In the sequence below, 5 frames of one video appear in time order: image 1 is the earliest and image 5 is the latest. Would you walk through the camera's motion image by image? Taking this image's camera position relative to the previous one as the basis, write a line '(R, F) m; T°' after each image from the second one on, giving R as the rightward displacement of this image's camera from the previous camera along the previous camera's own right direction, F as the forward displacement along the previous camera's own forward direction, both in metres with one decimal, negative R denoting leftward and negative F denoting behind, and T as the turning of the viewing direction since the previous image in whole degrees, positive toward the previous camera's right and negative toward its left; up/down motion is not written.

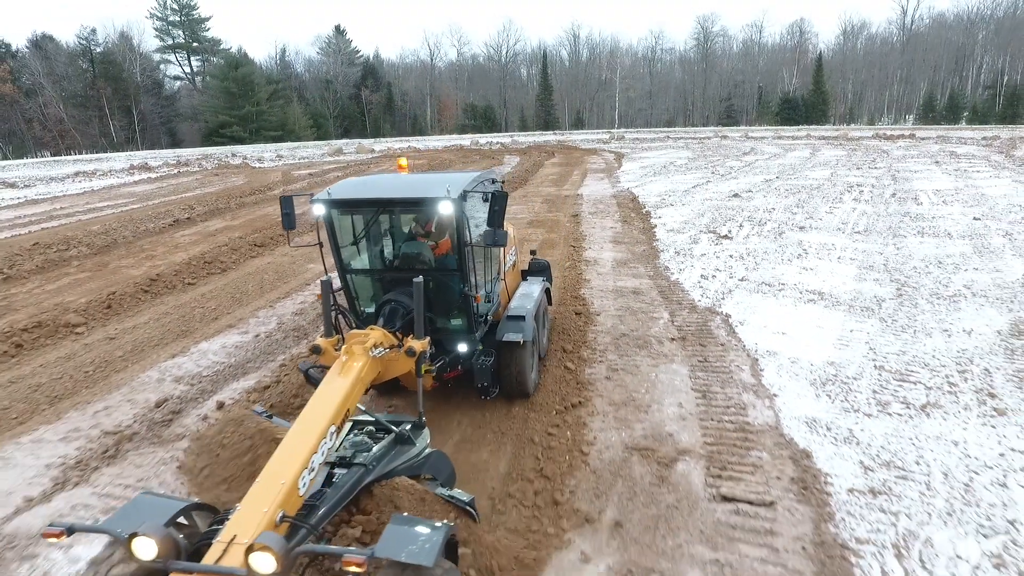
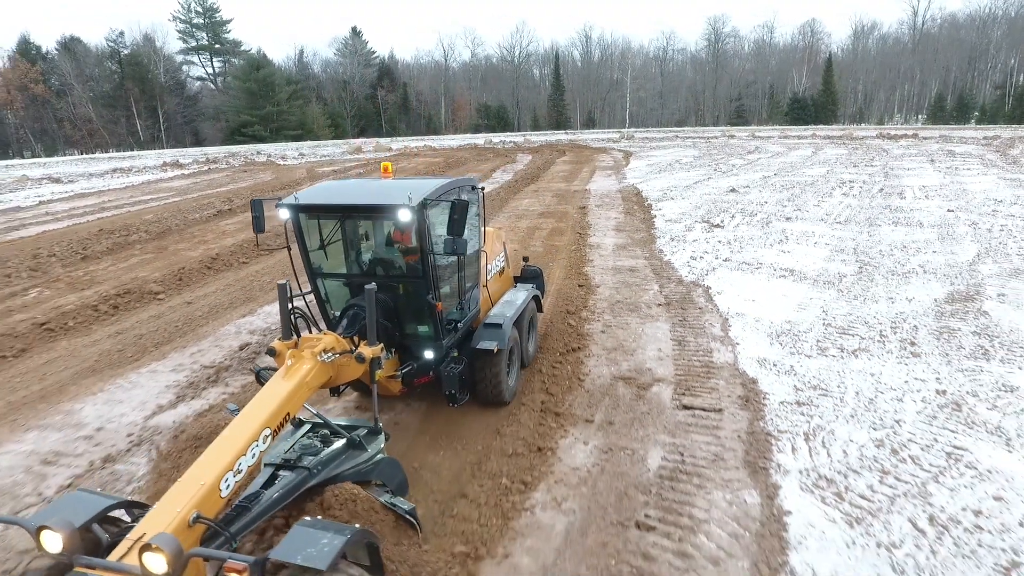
(0.0, -1.4) m; -1°
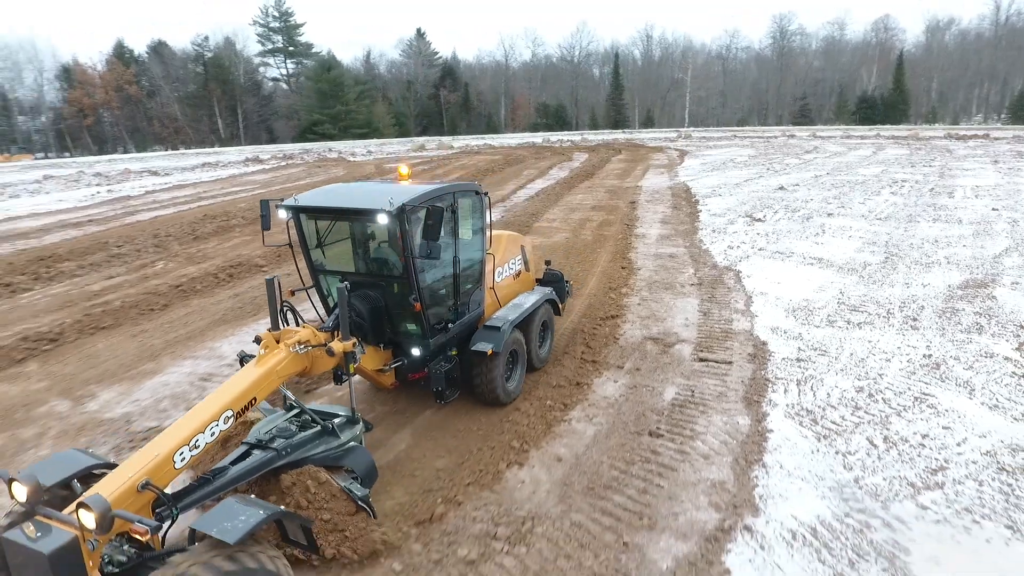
(+0.1, -1.3) m; -5°
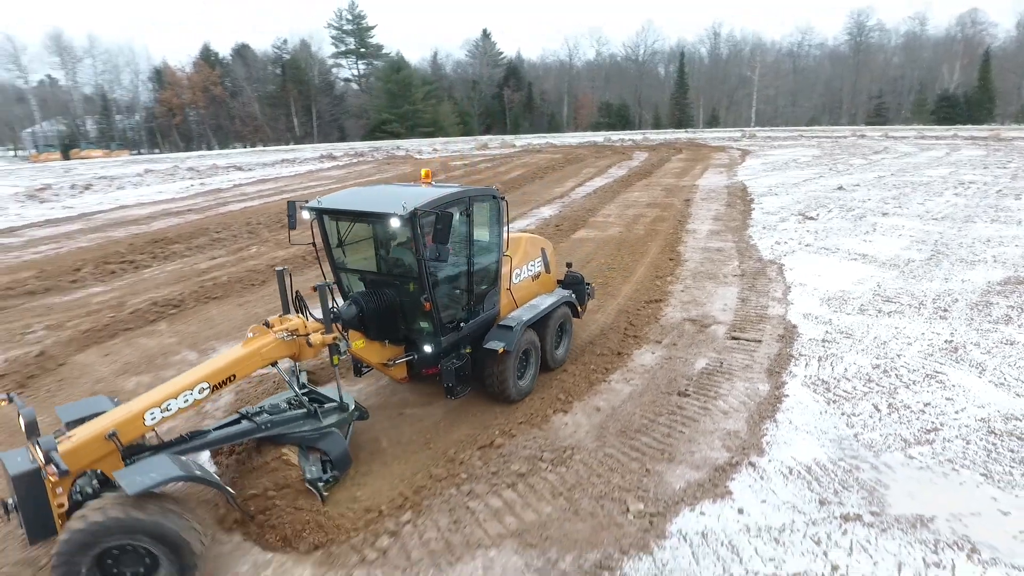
(+0.1, -1.0) m; -5°
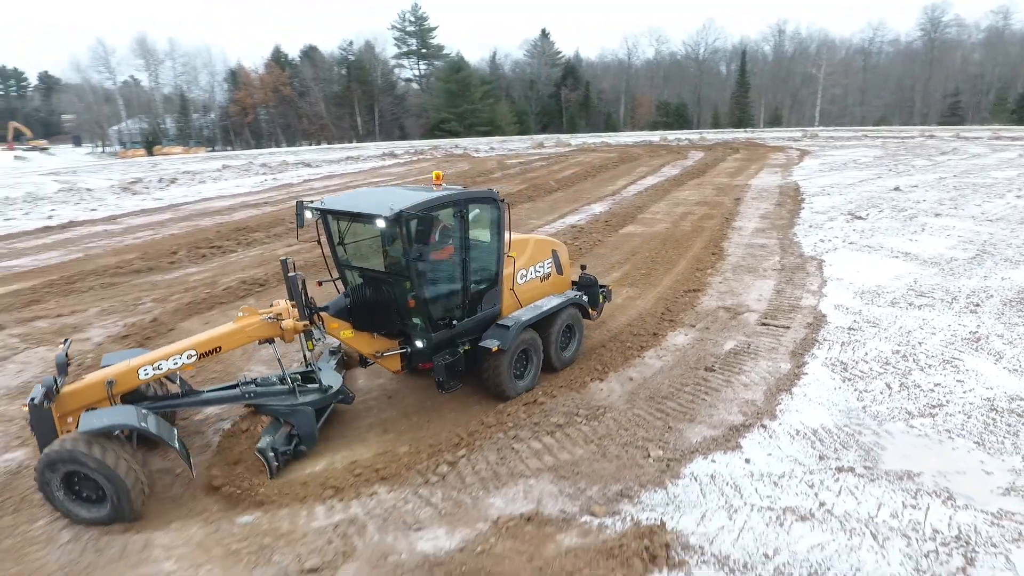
(+0.1, -0.8) m; -5°
